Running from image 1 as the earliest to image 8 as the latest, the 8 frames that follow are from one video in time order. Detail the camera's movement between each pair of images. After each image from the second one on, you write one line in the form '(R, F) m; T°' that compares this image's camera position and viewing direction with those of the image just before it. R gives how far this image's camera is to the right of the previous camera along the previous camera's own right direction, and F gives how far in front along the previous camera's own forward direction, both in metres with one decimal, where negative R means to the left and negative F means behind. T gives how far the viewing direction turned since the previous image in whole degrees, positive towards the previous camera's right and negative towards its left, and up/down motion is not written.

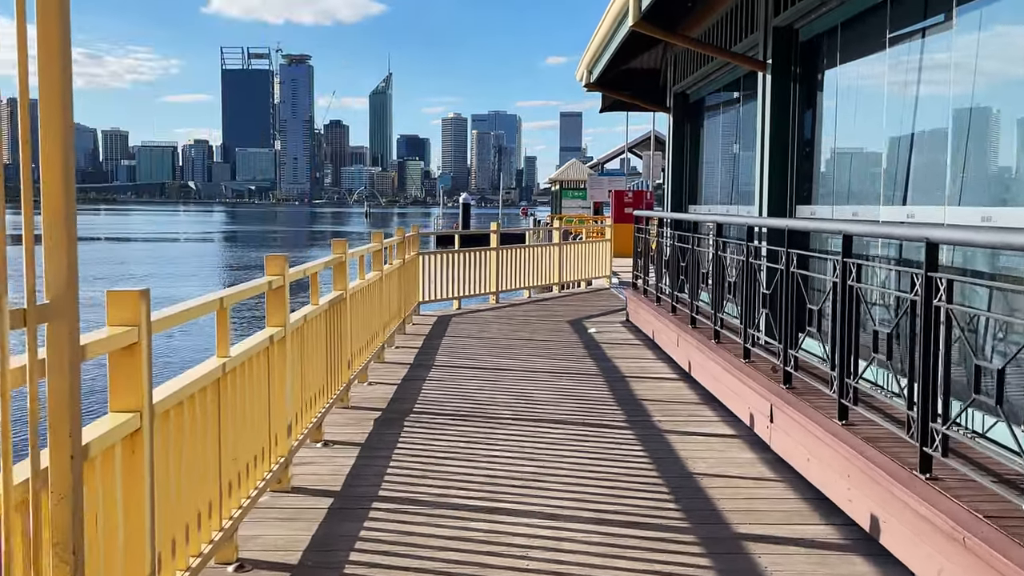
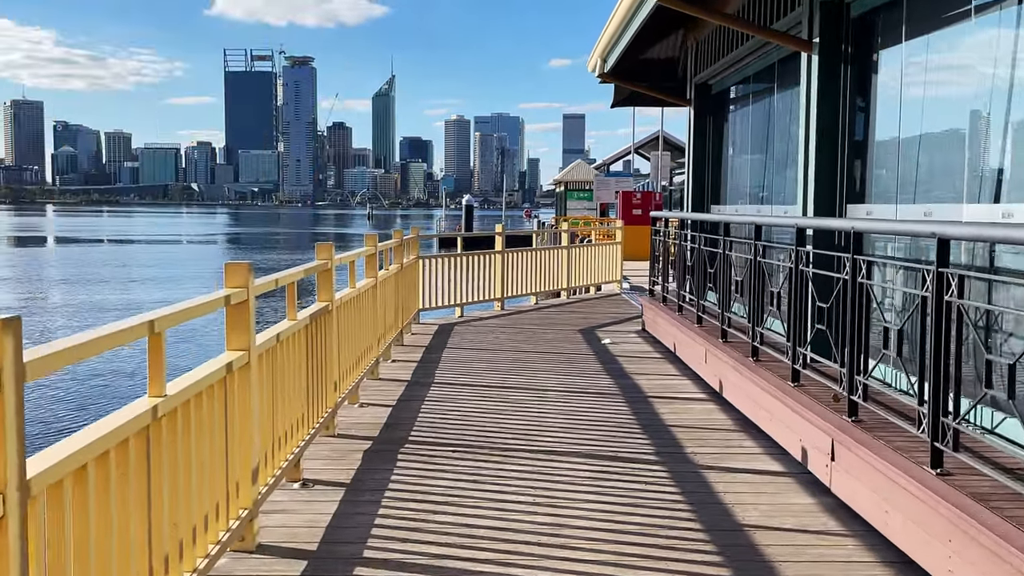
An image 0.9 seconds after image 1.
(0.0, +0.8) m; 0°
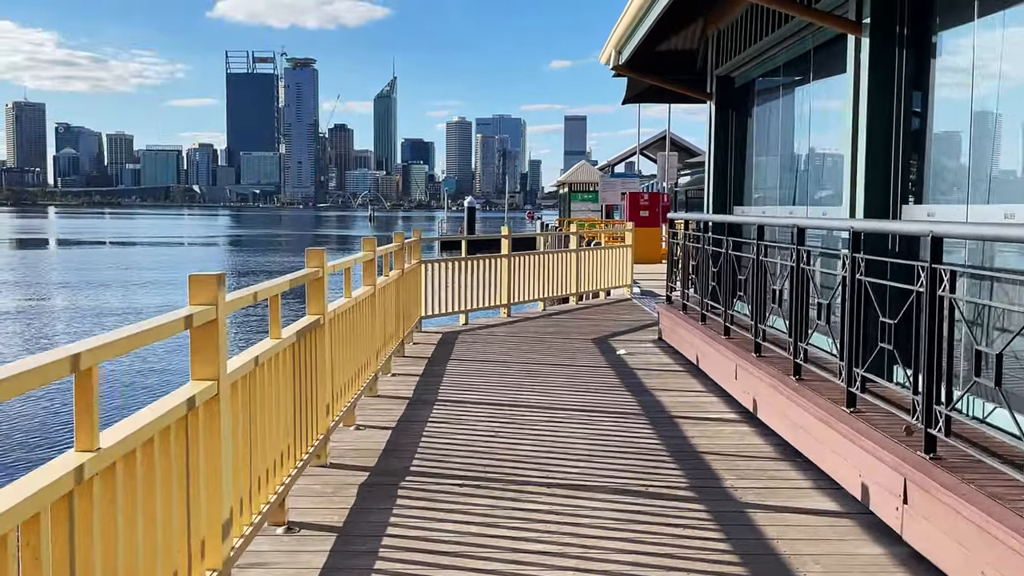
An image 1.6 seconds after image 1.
(-0.1, +0.6) m; 0°
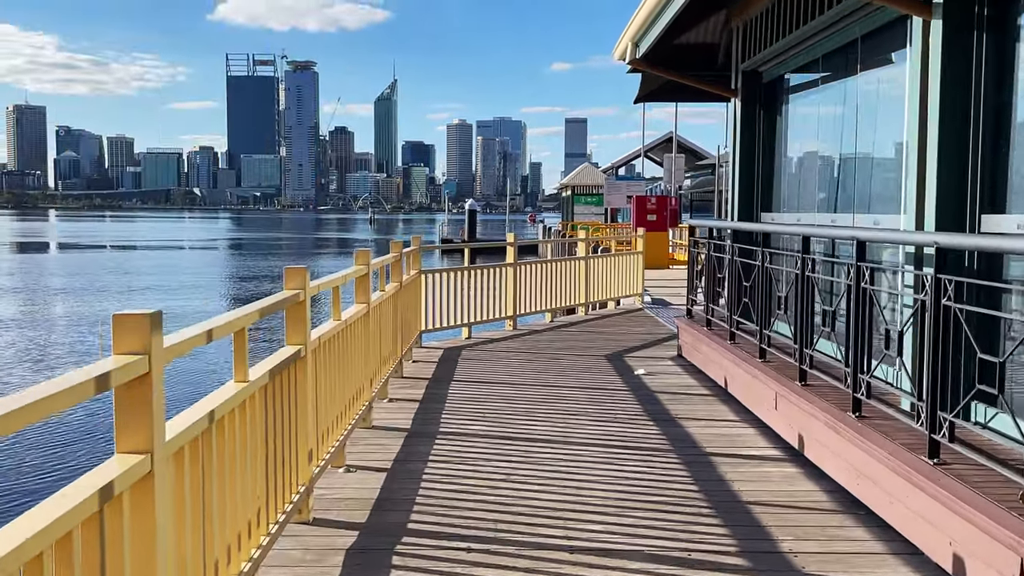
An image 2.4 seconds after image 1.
(-0.1, +0.7) m; 0°
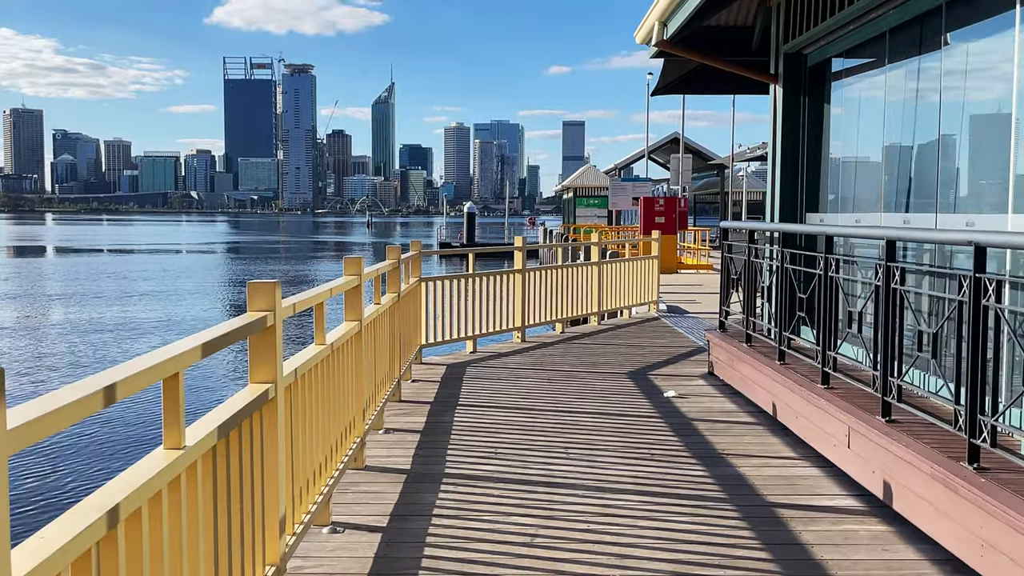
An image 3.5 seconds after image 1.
(-0.1, +1.0) m; 0°
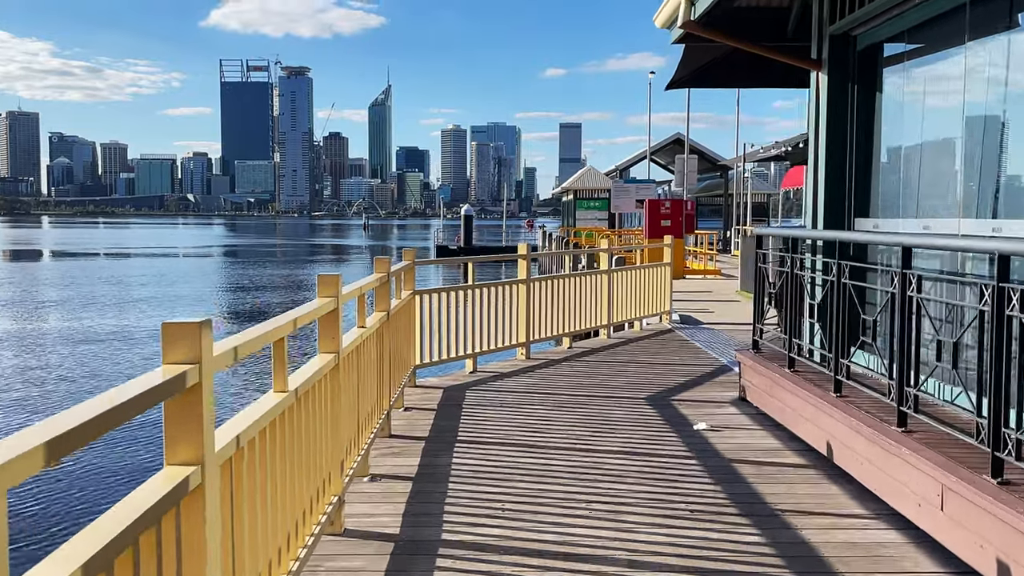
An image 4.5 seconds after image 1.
(-0.1, +0.9) m; 0°
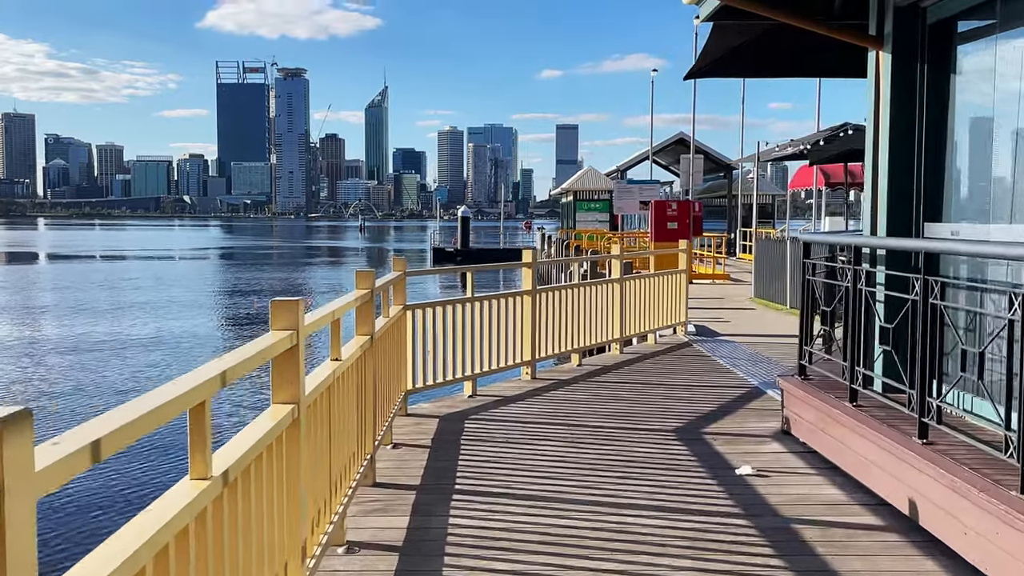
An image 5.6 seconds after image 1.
(-0.1, +1.0) m; 0°
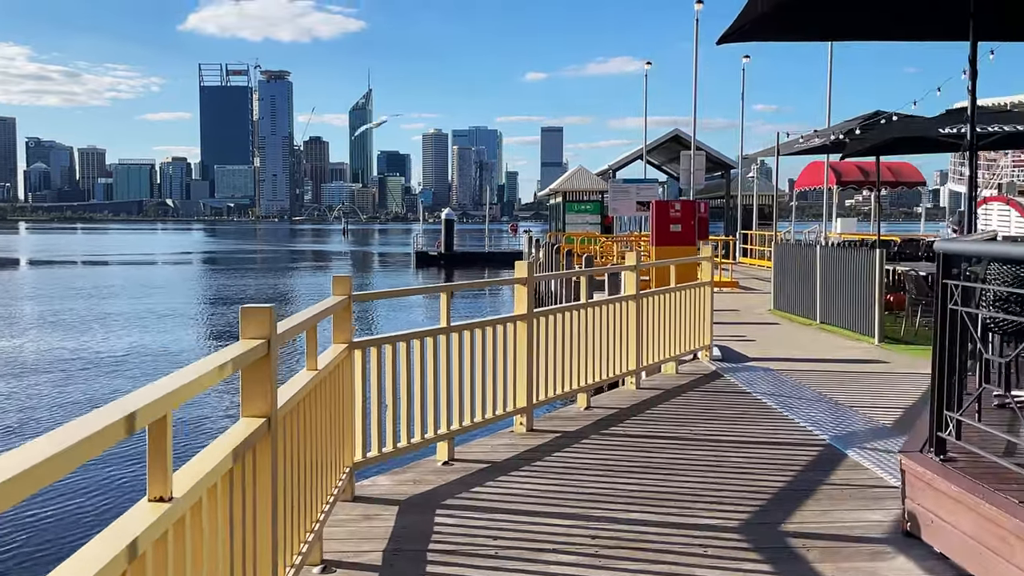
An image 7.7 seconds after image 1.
(0.0, +2.0) m; +1°
